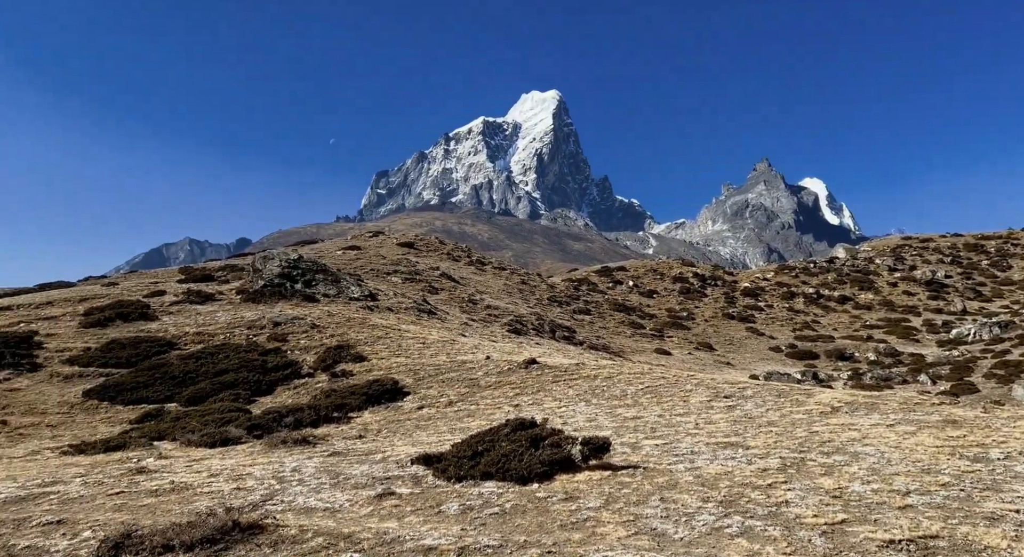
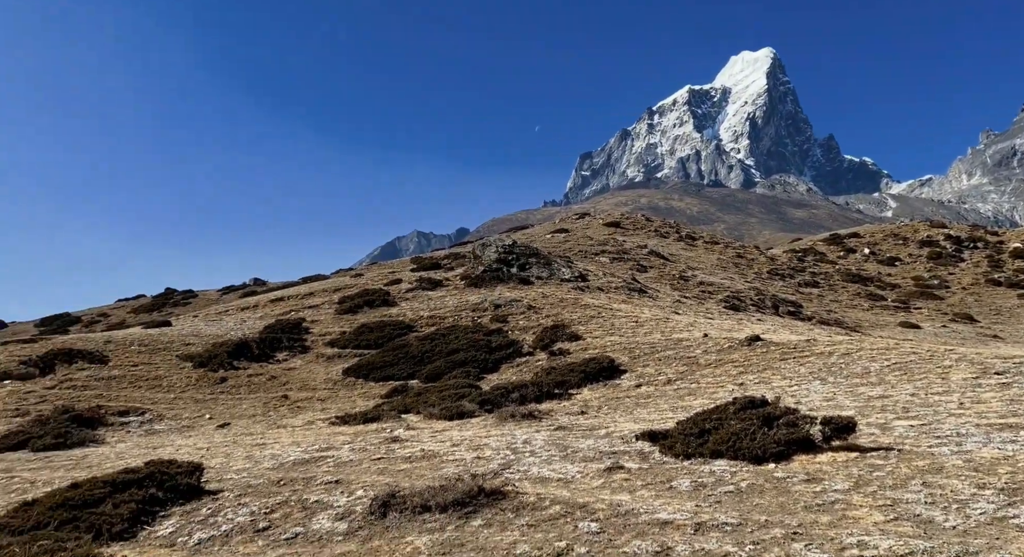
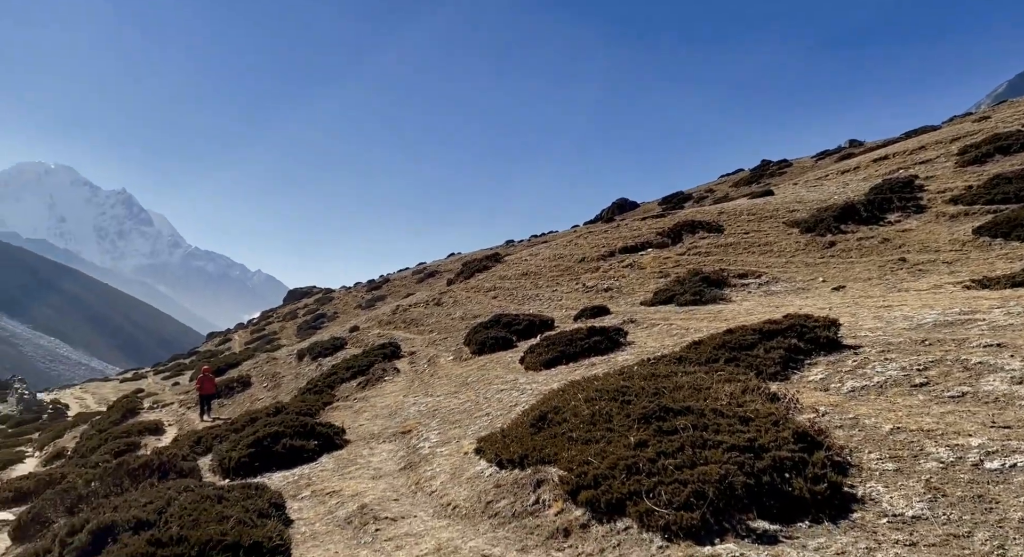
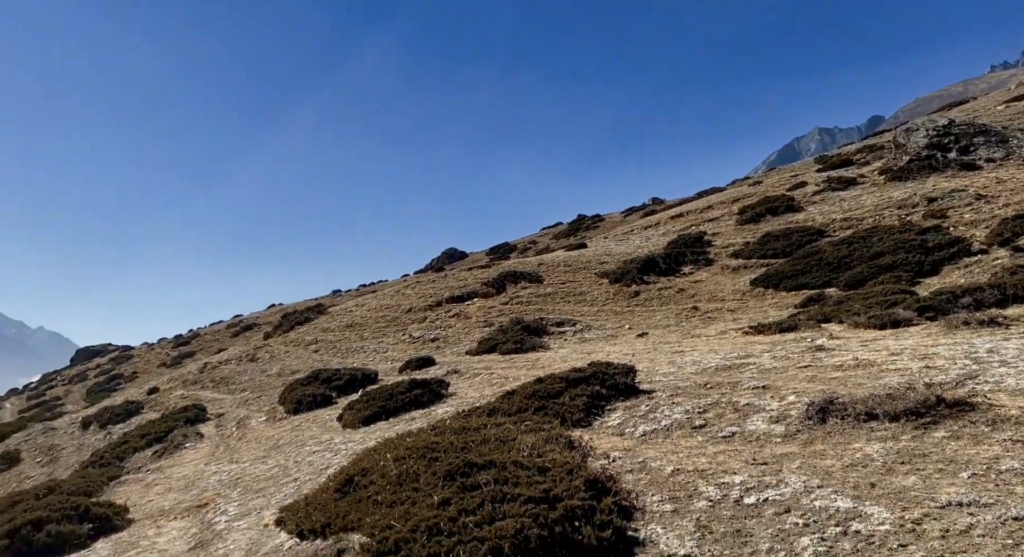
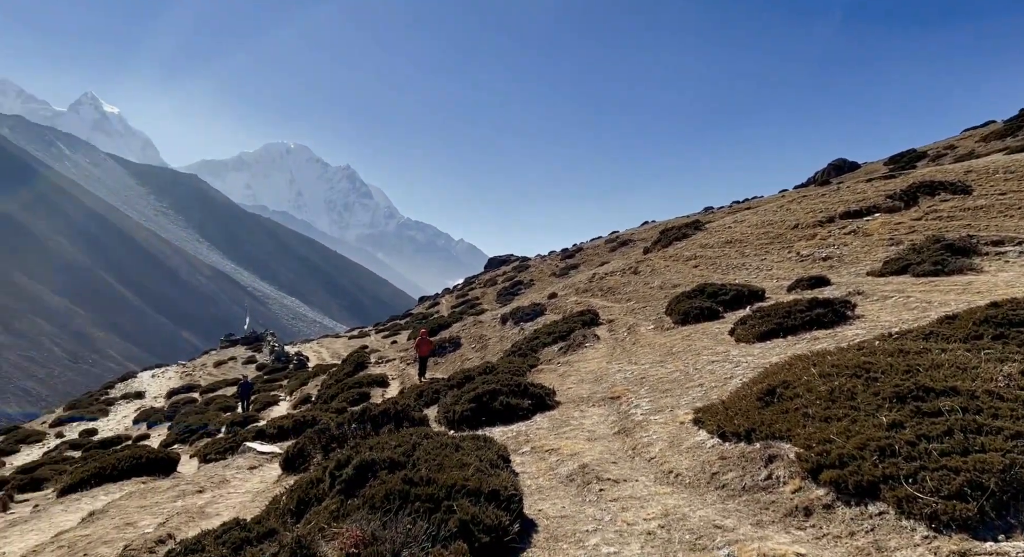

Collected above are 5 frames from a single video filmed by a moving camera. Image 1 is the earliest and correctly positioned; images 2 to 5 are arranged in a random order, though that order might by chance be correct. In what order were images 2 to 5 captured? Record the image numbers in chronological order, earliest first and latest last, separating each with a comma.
2, 4, 3, 5
